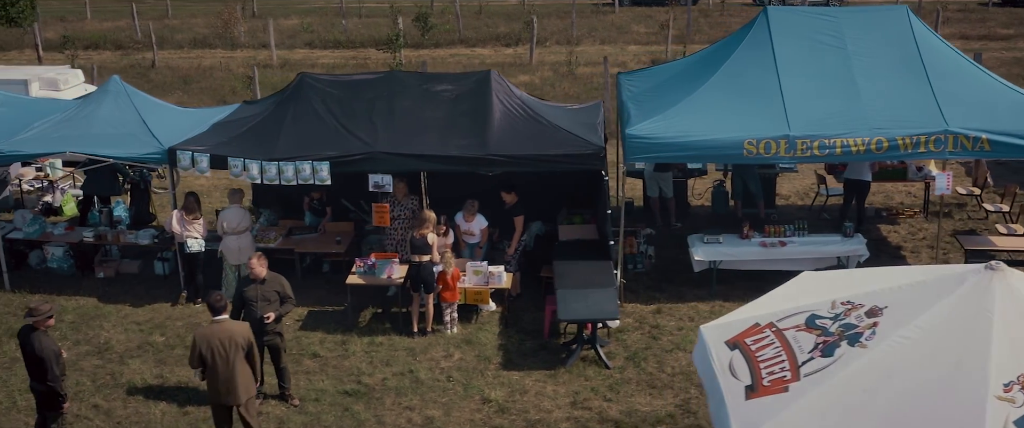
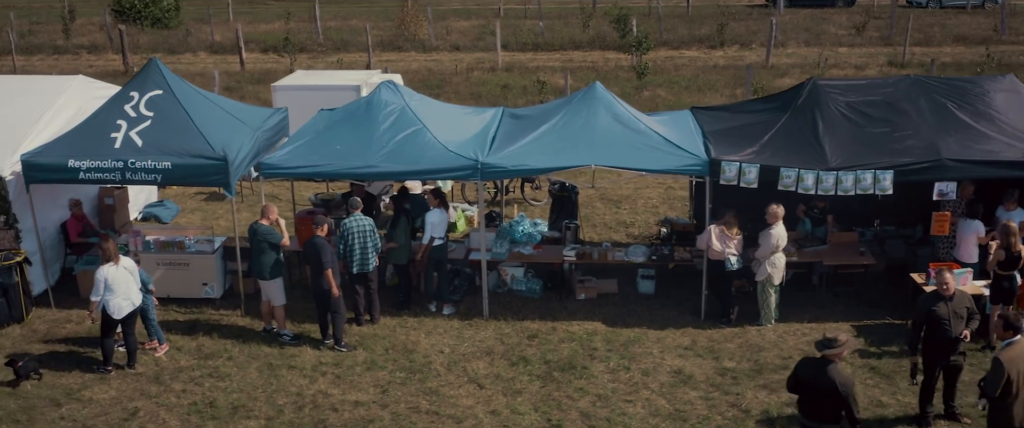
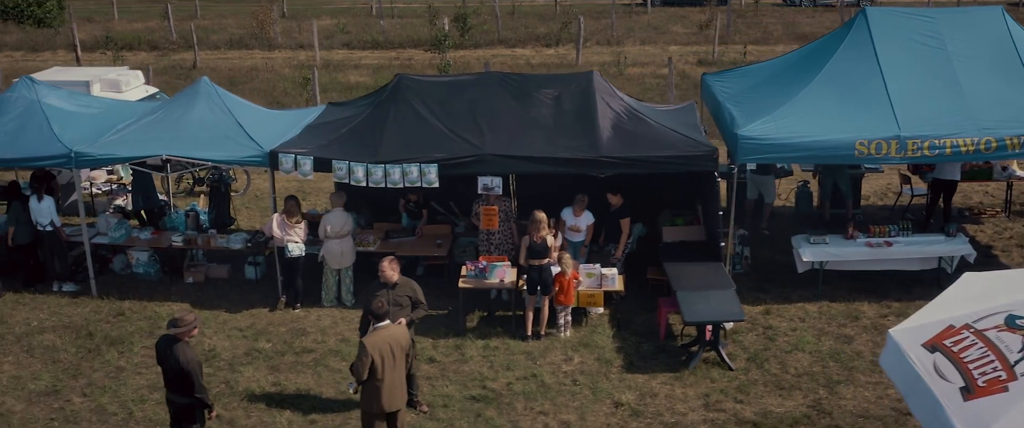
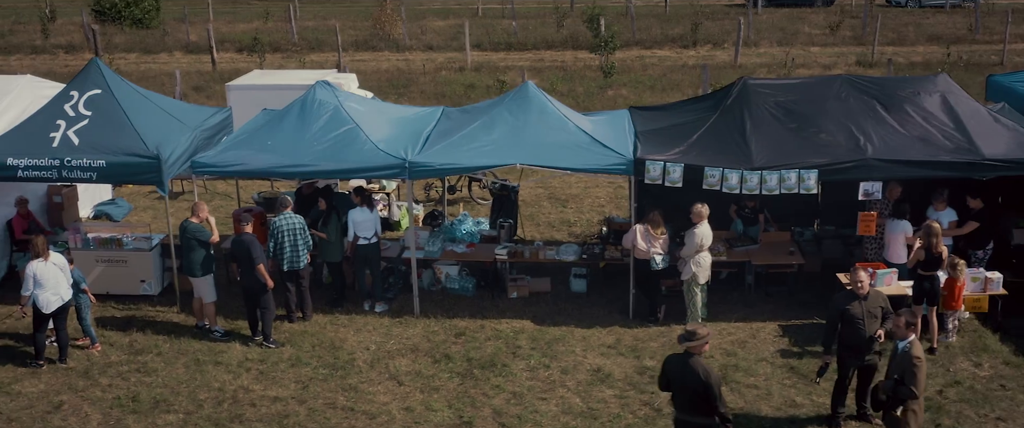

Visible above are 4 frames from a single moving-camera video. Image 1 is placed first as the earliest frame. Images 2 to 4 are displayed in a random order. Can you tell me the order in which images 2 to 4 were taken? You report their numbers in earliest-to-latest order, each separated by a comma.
3, 4, 2
